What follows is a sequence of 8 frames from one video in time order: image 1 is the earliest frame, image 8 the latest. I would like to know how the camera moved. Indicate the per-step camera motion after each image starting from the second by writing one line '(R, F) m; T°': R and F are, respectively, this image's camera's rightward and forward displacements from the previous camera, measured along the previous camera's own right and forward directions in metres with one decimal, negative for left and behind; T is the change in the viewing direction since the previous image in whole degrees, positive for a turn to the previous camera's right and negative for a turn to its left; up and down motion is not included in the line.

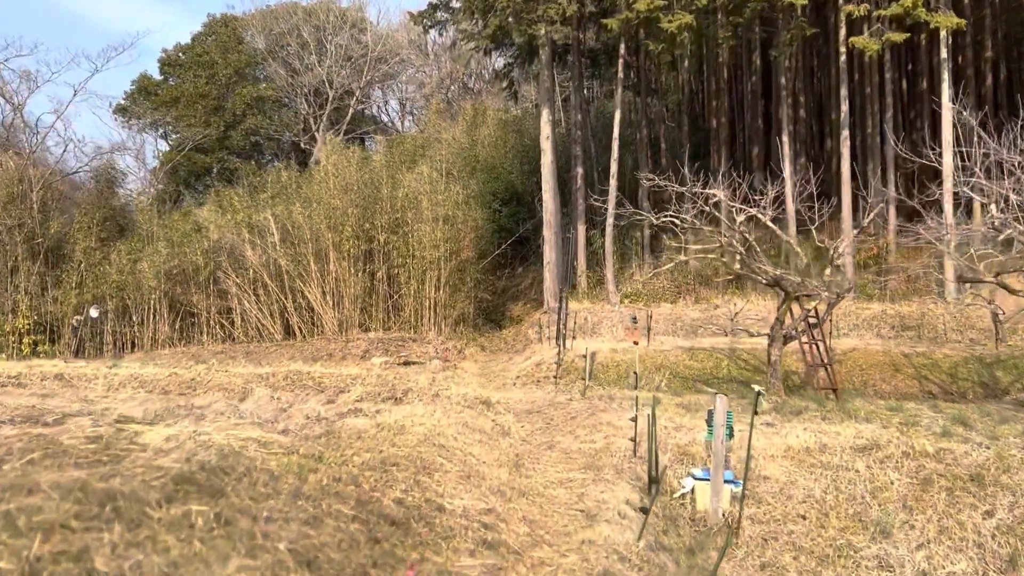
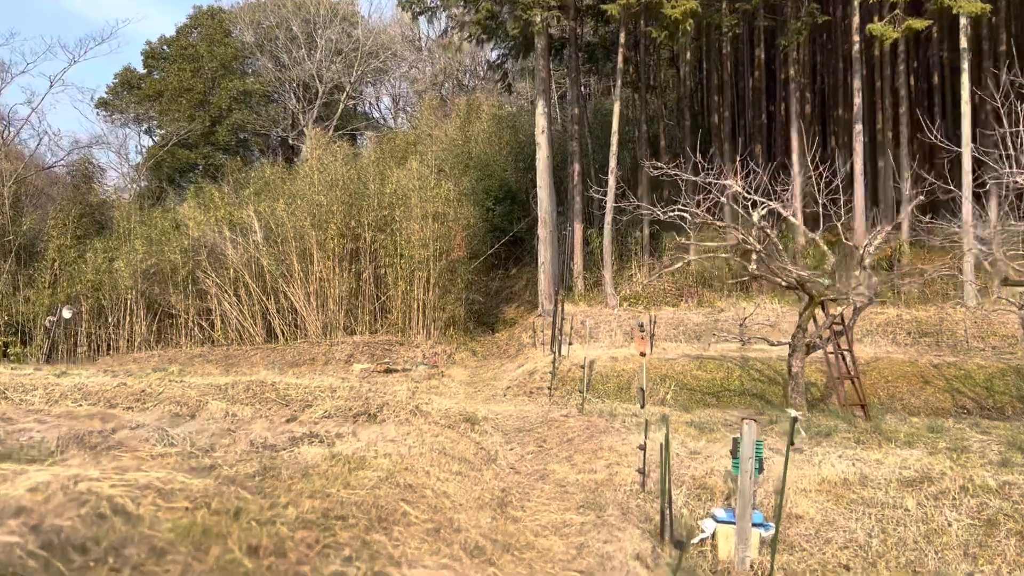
(0.0, +0.4) m; 0°
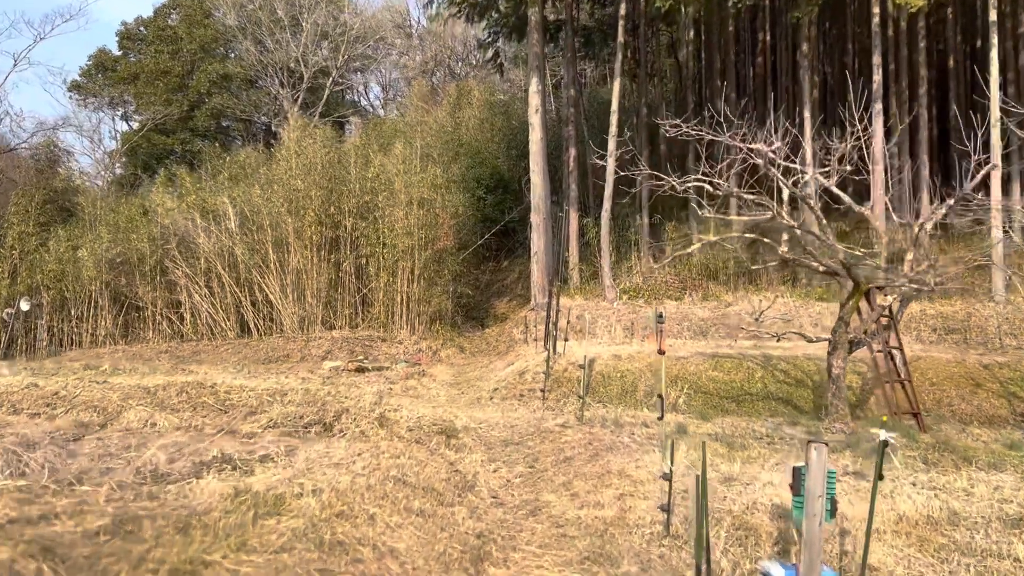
(0.0, +0.6) m; 0°
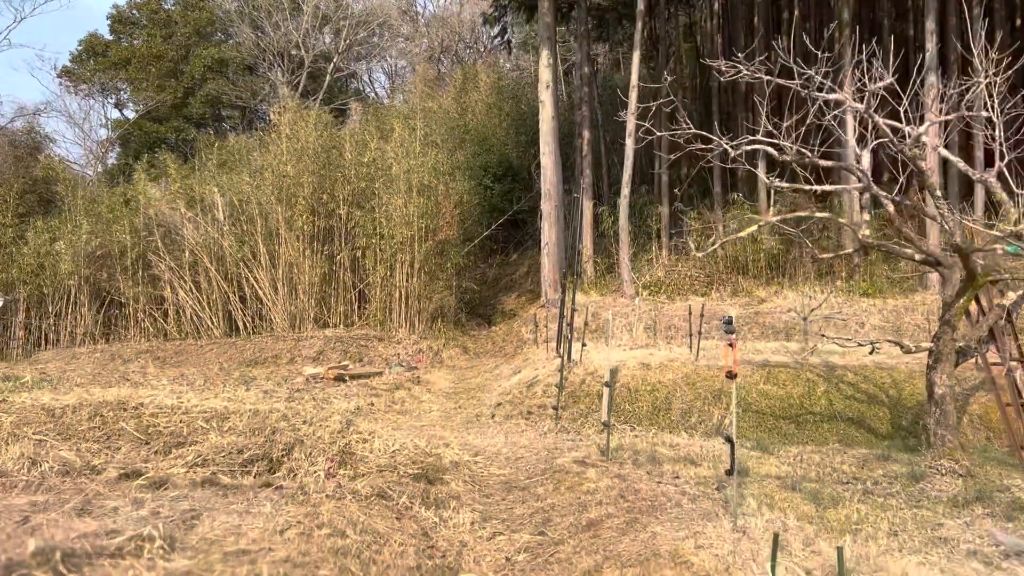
(0.0, +0.7) m; -1°
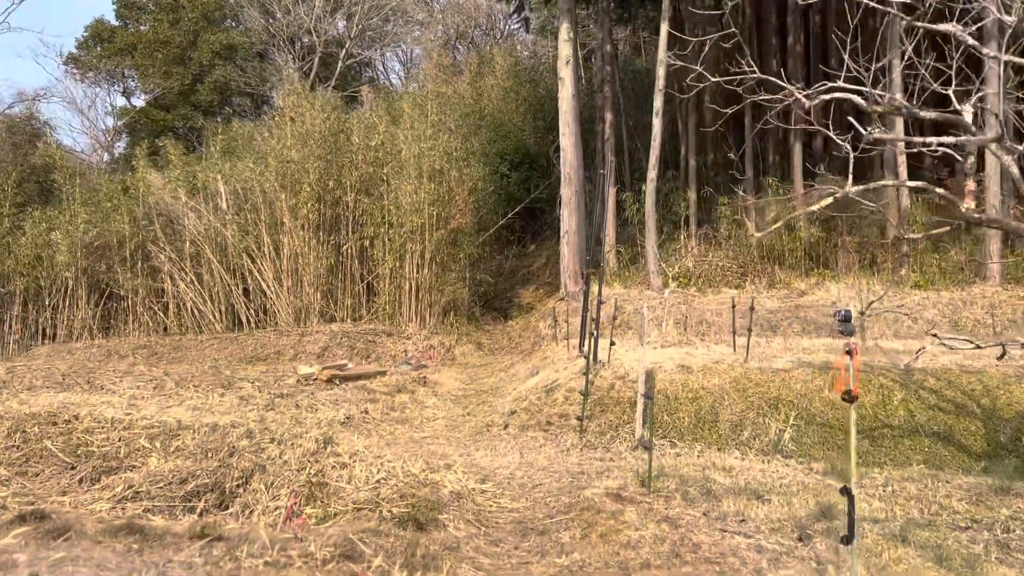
(0.0, +0.5) m; -1°
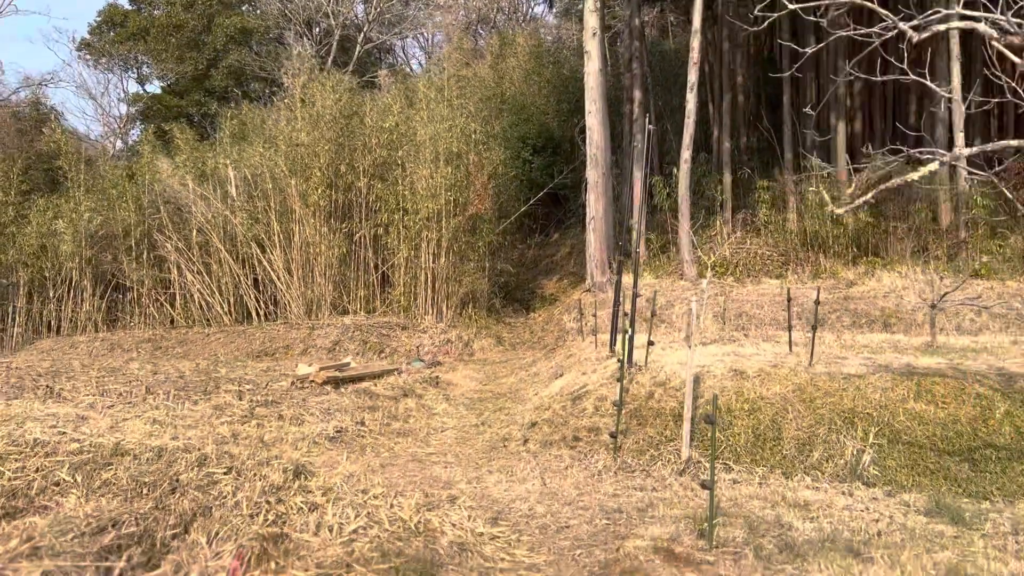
(0.0, +0.4) m; -2°
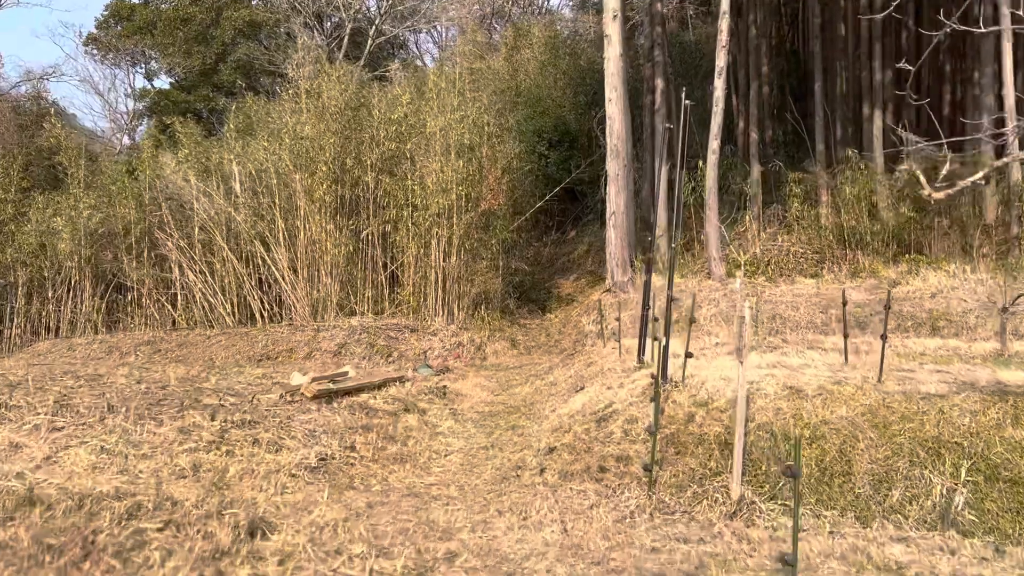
(0.0, +0.3) m; -1°
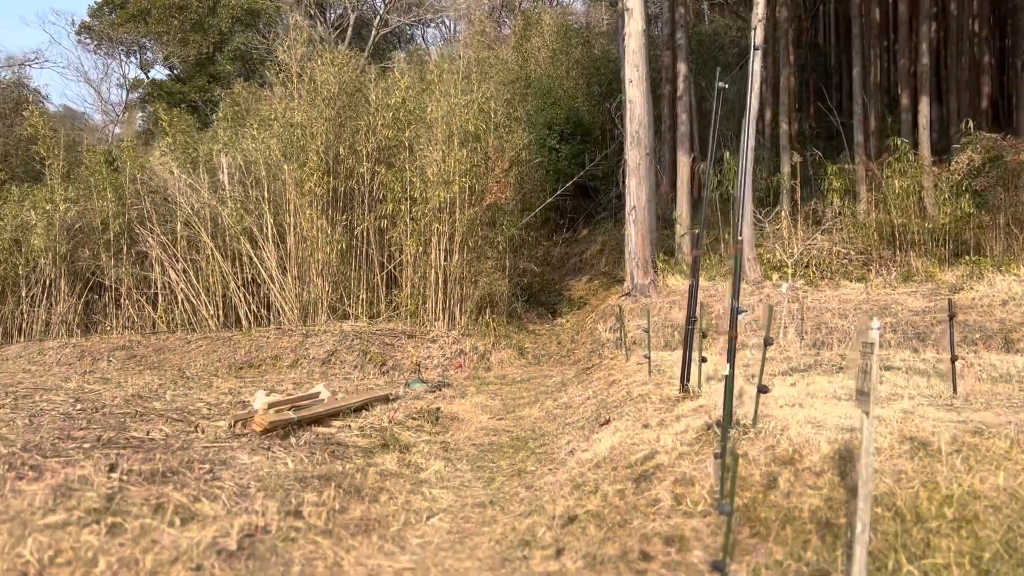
(0.0, +0.6) m; -1°
